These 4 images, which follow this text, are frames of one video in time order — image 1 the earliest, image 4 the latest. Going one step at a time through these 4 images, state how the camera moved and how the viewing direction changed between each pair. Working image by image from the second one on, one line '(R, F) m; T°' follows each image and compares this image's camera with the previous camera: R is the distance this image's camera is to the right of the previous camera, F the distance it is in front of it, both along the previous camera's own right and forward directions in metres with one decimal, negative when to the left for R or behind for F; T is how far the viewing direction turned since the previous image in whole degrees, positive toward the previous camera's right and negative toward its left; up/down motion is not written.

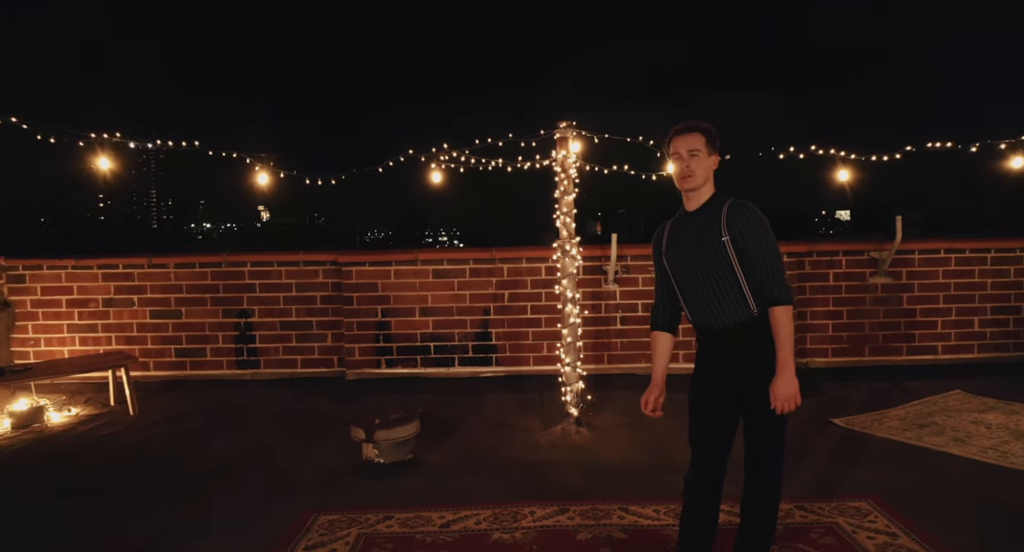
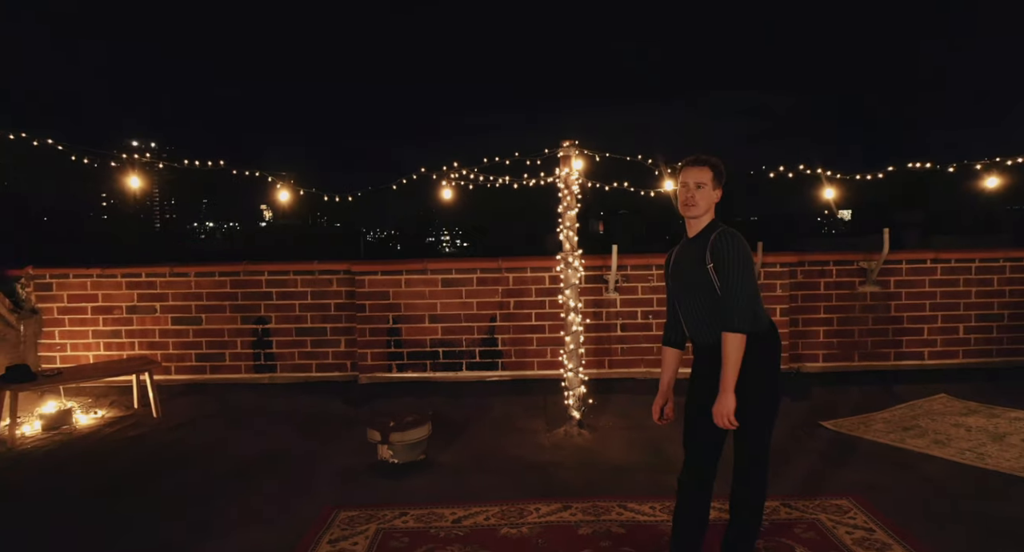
(0.0, -0.2) m; 0°
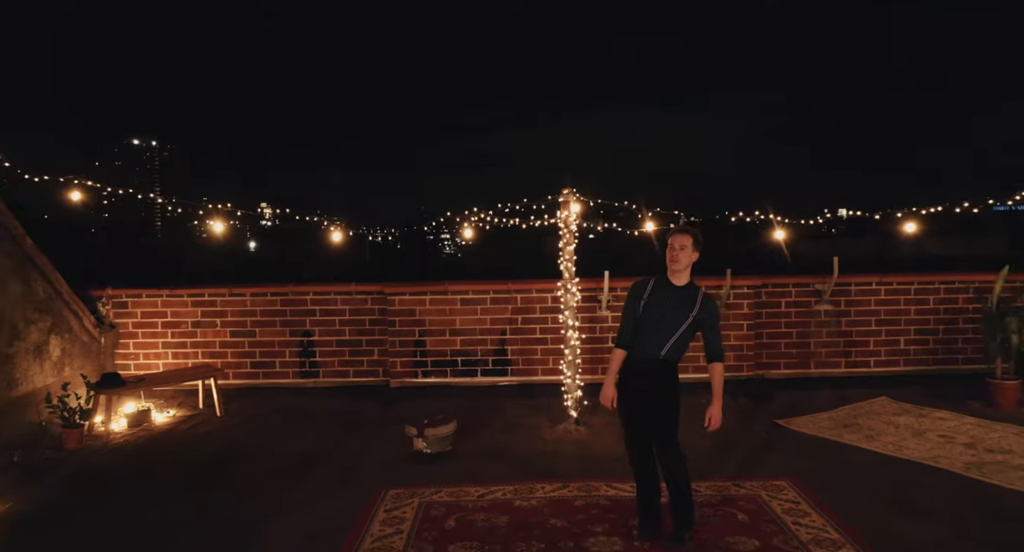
(-0.1, -0.8) m; 0°
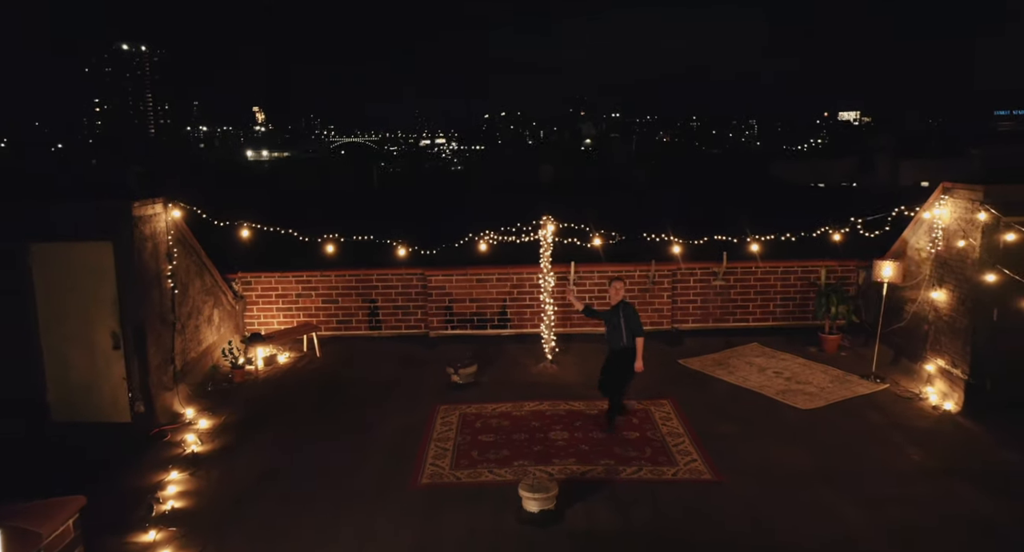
(0.0, -2.3) m; 0°
